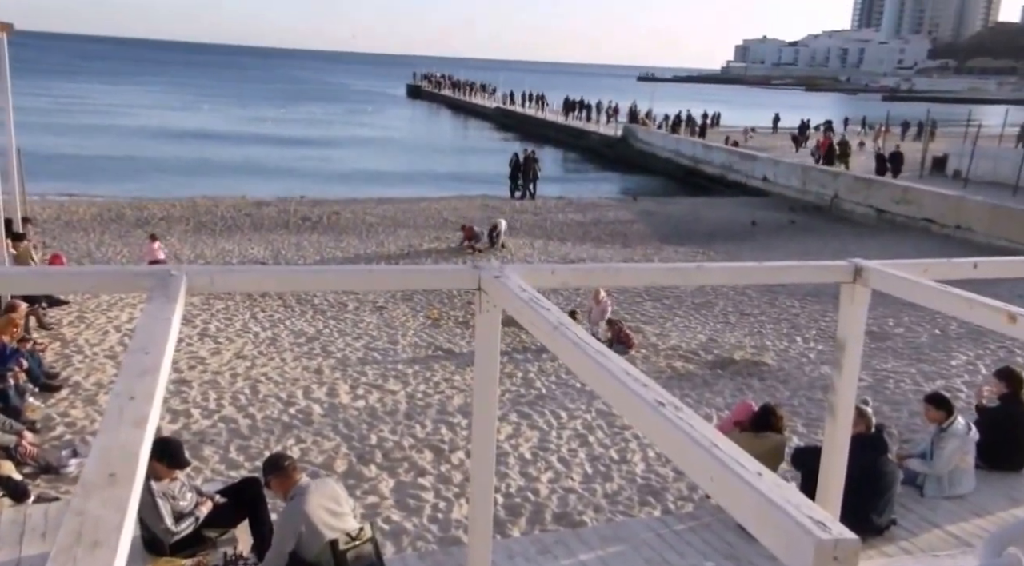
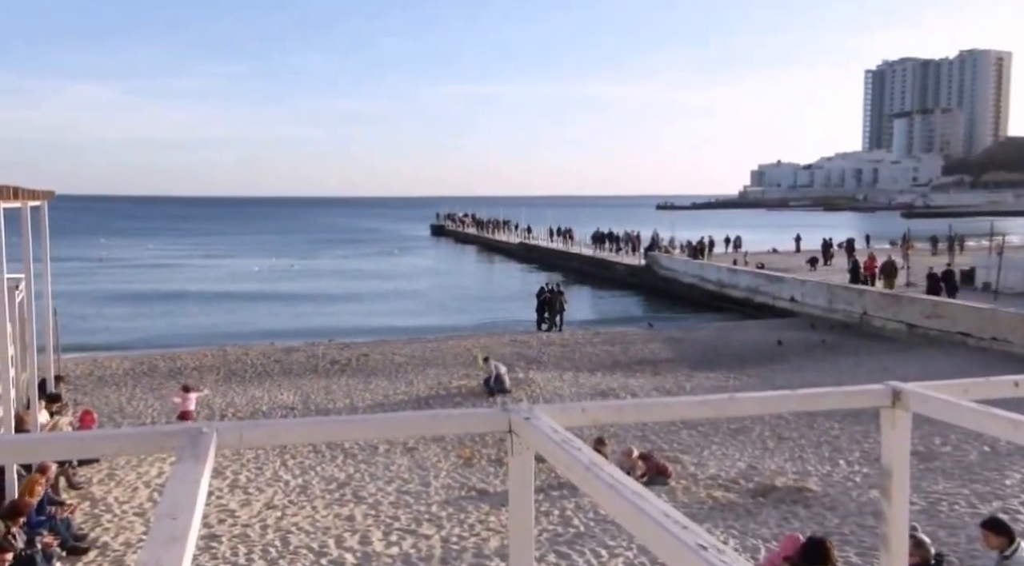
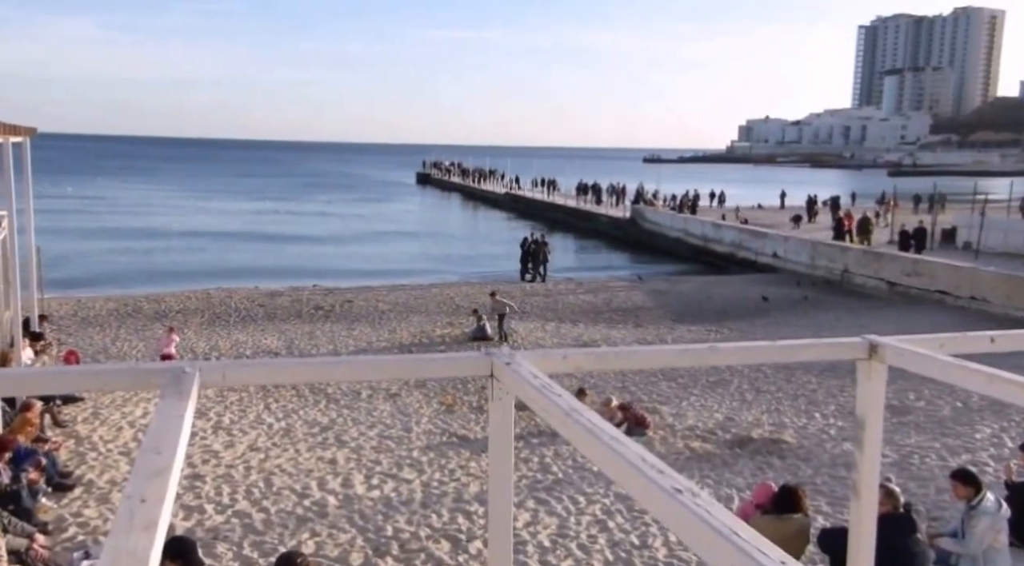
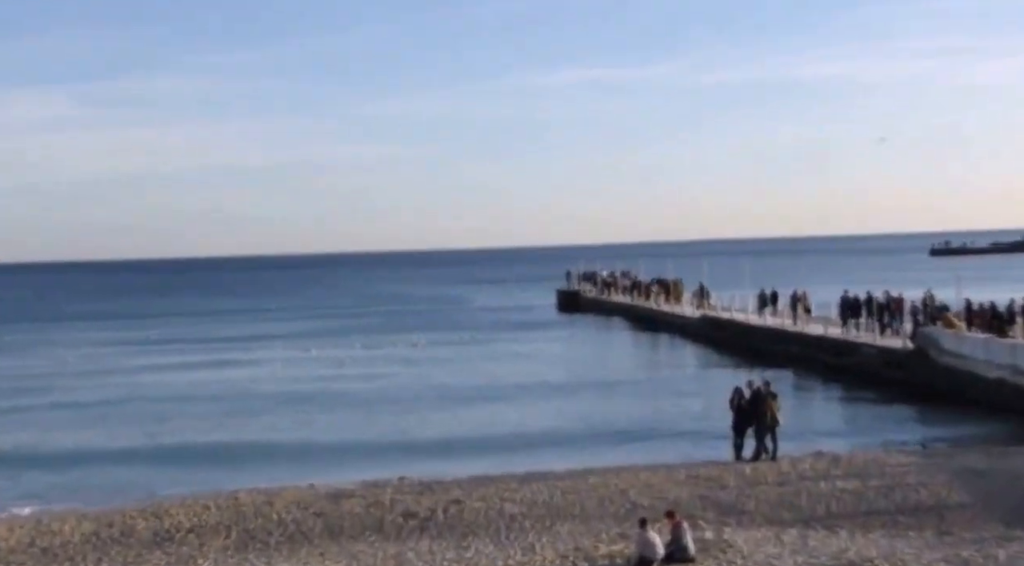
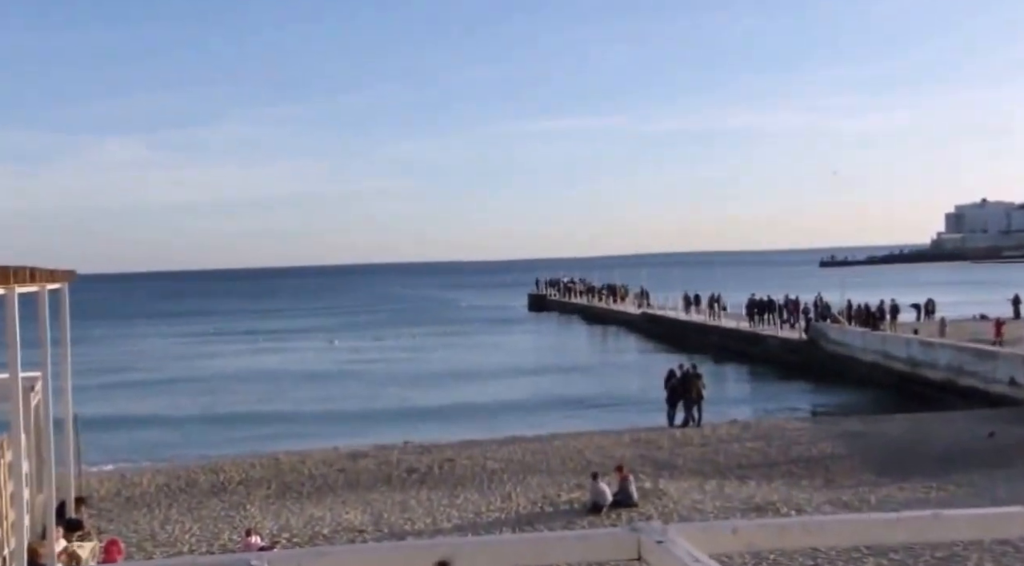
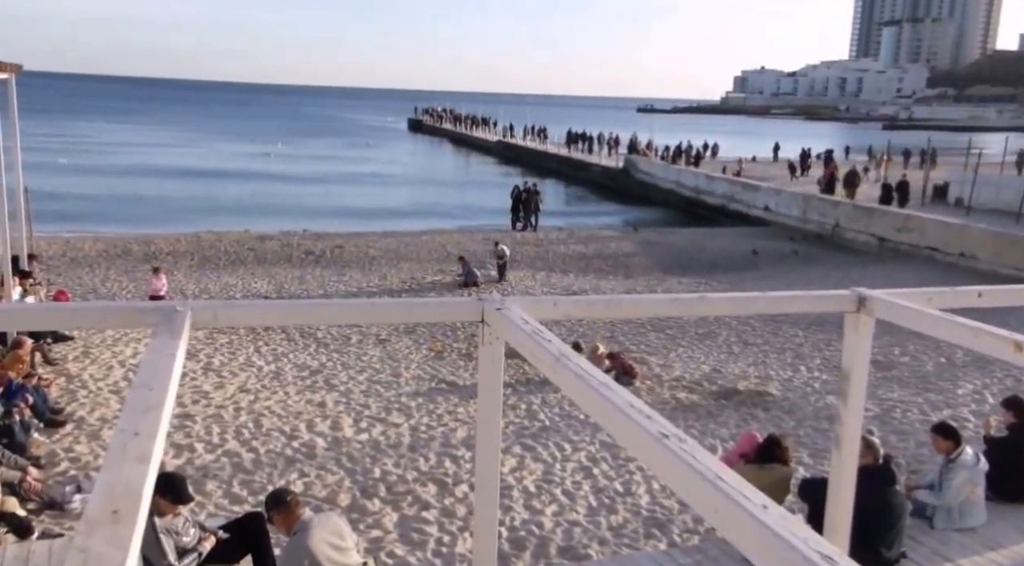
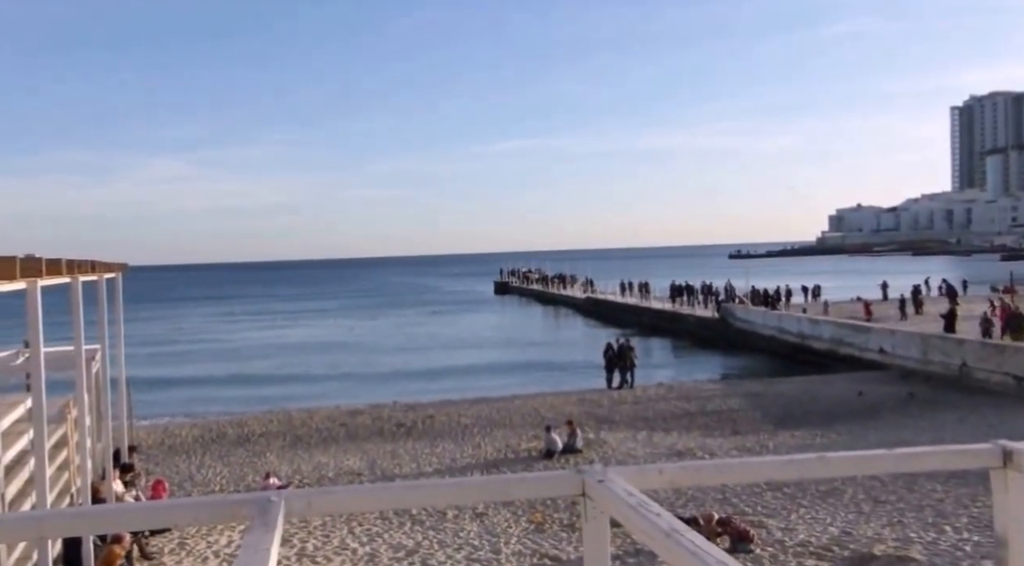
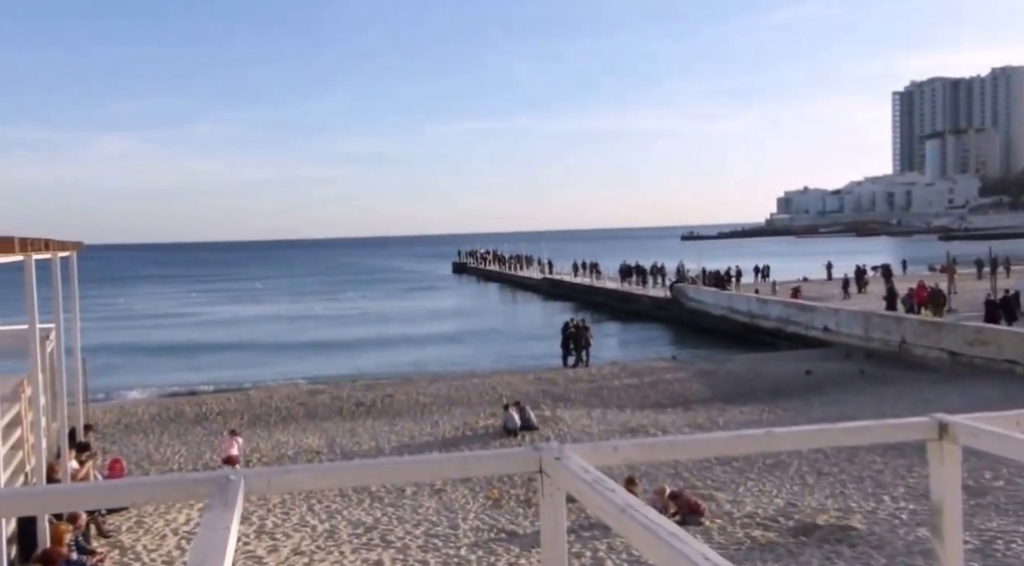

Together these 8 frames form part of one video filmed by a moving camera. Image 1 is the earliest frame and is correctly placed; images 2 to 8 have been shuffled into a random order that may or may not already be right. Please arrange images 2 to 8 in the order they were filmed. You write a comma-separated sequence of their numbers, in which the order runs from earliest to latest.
6, 3, 2, 8, 7, 5, 4
